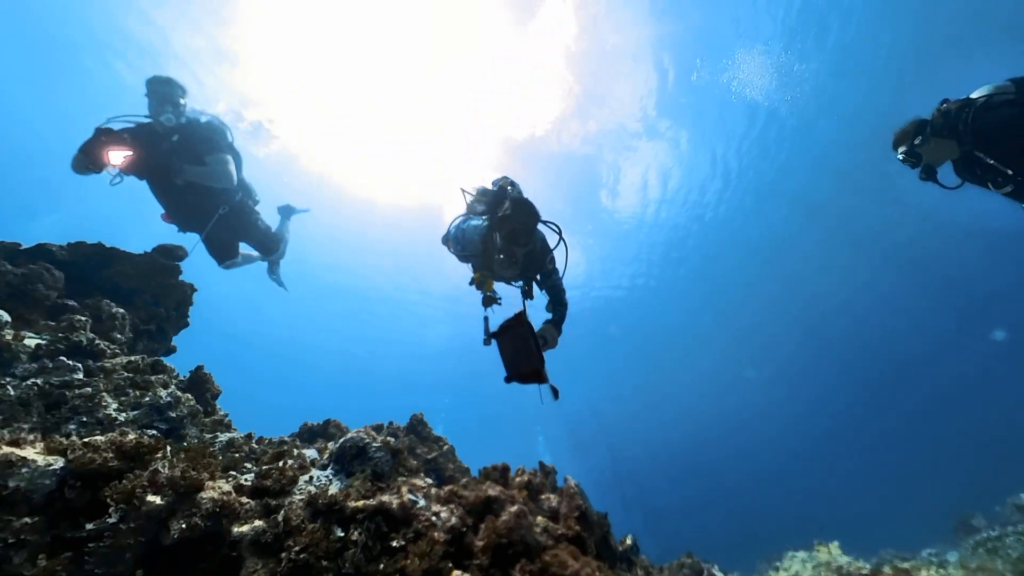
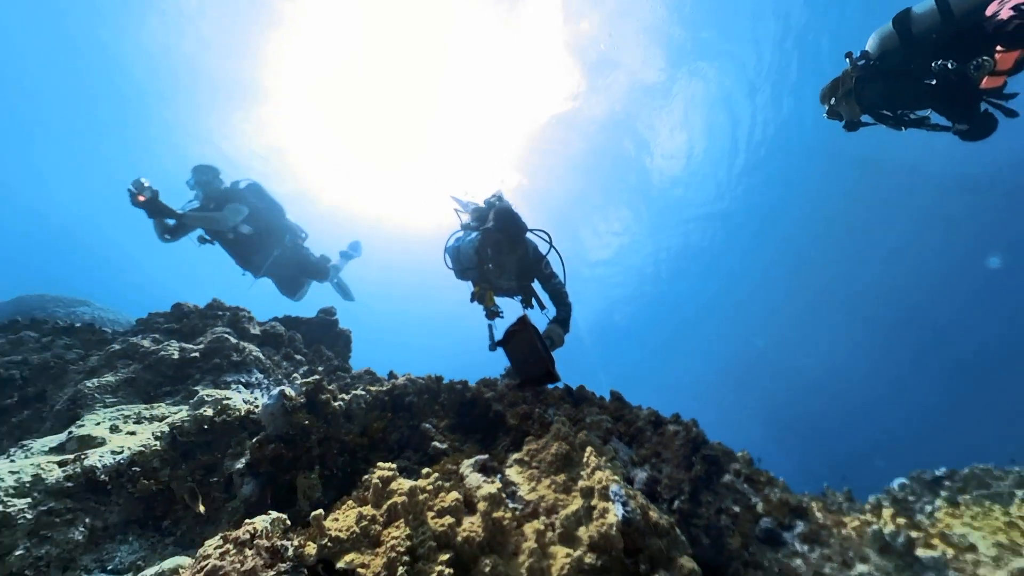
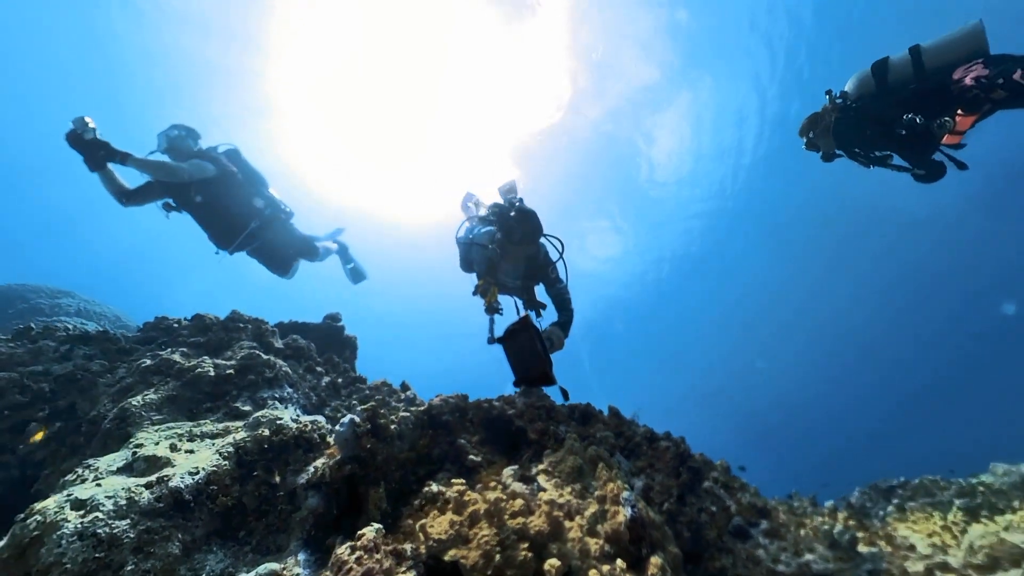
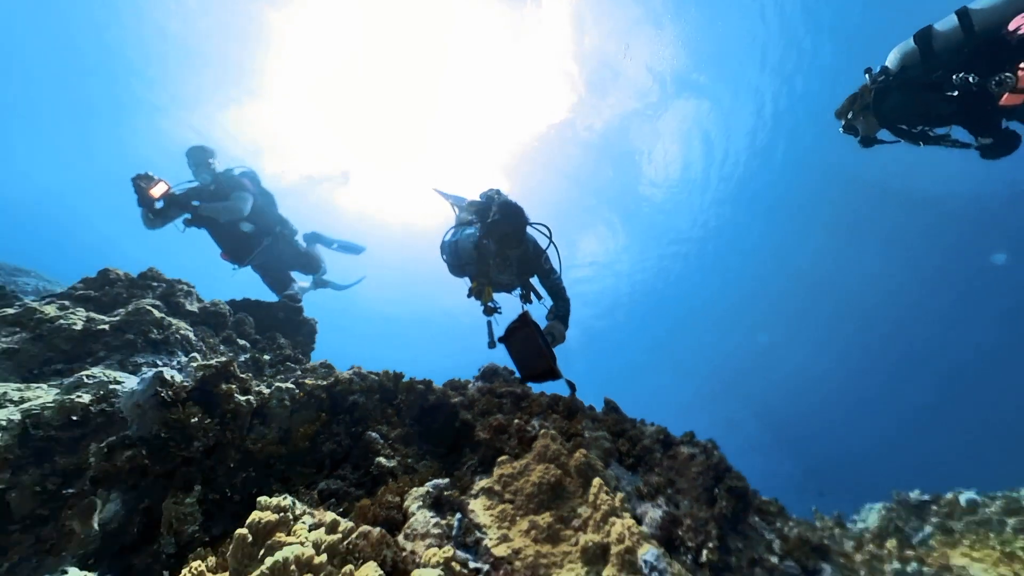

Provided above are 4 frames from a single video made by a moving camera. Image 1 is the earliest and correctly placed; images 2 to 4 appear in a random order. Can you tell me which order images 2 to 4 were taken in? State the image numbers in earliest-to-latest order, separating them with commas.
4, 2, 3
